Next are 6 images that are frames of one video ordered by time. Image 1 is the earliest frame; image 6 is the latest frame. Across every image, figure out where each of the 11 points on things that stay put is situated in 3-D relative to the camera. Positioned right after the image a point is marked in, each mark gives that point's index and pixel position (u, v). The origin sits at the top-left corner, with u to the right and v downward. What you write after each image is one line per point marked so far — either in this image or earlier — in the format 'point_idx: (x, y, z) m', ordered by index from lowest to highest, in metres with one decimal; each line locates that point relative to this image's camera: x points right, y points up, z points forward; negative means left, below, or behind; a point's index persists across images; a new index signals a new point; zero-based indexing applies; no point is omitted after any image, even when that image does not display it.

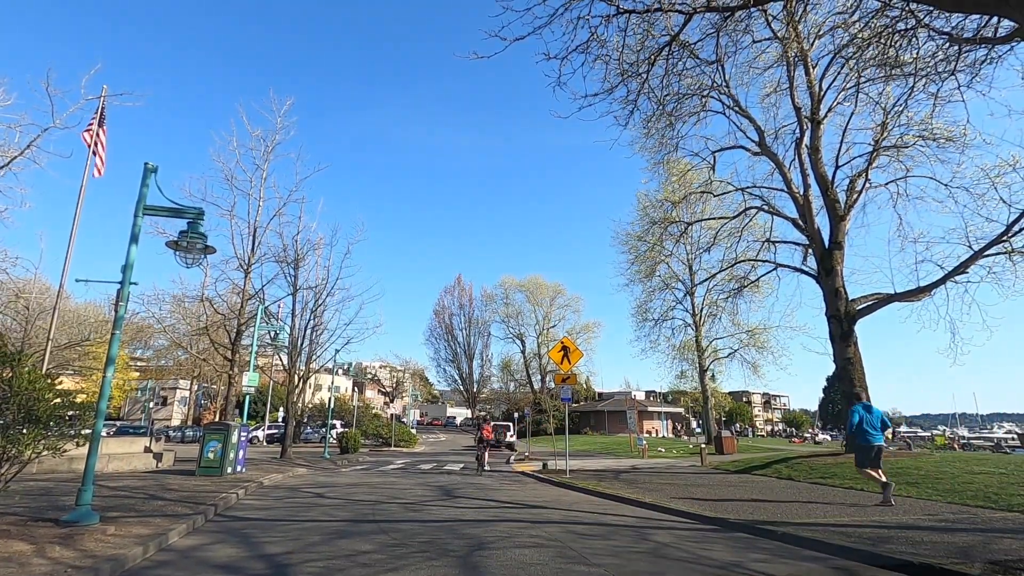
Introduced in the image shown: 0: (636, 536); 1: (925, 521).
0: (+1.8, -3.7, +8.0) m
1: (+7.2, -4.1, +9.3) m
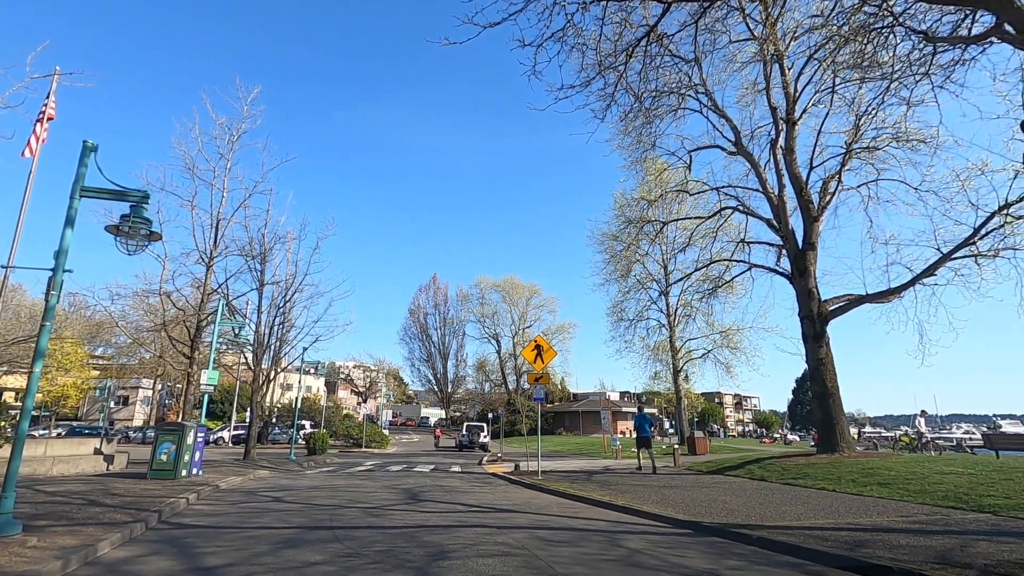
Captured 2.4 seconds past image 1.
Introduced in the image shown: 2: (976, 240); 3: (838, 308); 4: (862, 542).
0: (+1.3, -3.6, +7.6) m
1: (+6.7, -4.0, +9.2) m
2: (+15.8, +1.6, +18.2) m
3: (+12.0, -0.7, +19.7) m
4: (+5.0, -3.7, +7.7) m
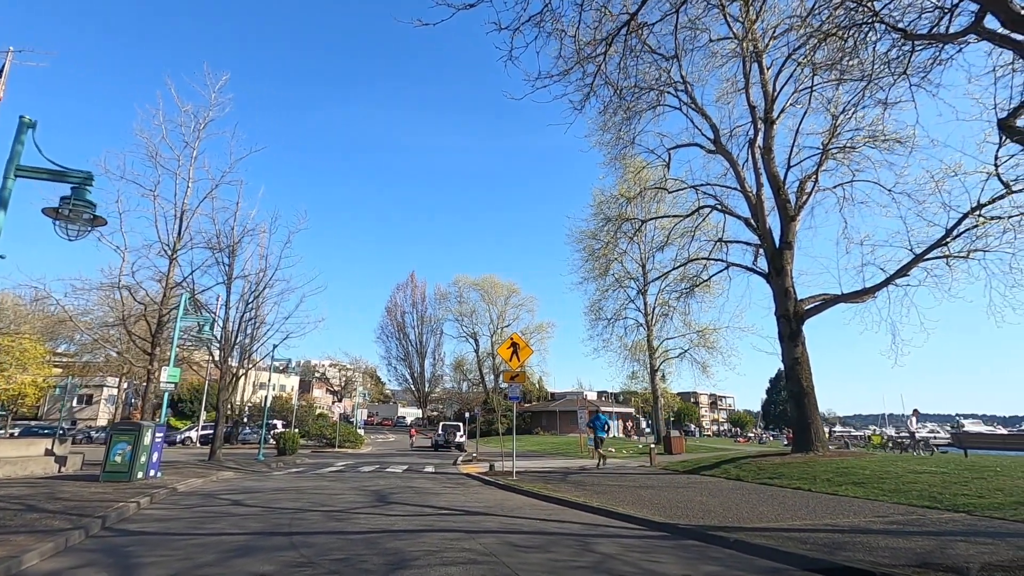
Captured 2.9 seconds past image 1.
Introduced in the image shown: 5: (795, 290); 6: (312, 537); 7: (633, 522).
0: (+0.9, -3.5, +7.2) m
1: (+6.2, -4.0, +9.0) m
2: (+15.0, +1.6, +18.4) m
3: (+11.1, -0.7, +19.7) m
4: (+4.6, -3.6, +7.5) m
5: (+10.1, -0.1, +19.1) m
6: (-3.0, -3.7, +8.0) m
7: (+2.2, -4.2, +9.6) m
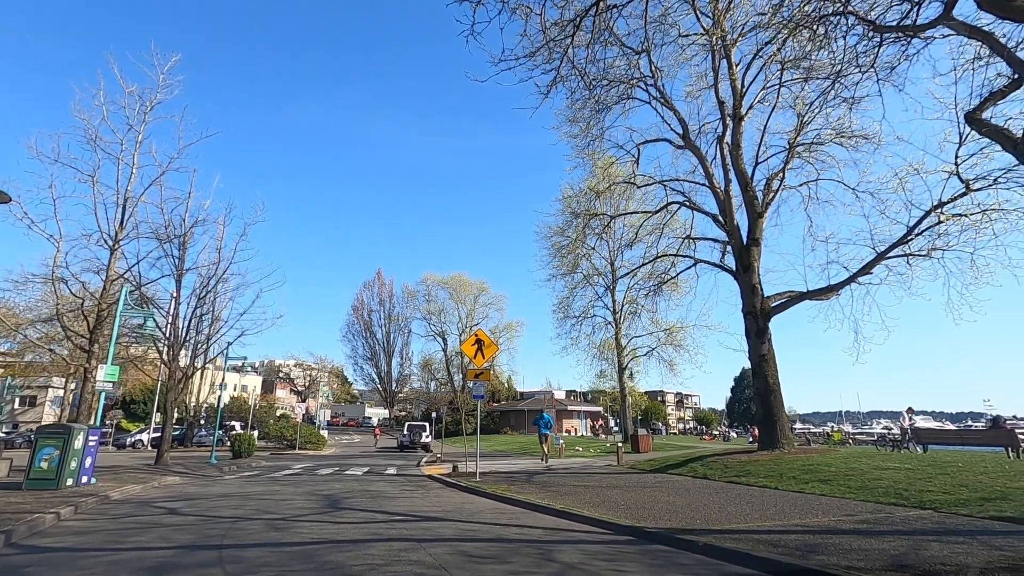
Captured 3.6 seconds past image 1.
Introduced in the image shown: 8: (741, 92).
0: (+0.3, -3.3, +6.7) m
1: (+5.5, -3.9, +8.8) m
2: (+13.8, +1.7, +18.6) m
3: (+9.9, -0.6, +19.7) m
4: (+4.0, -3.5, +7.1) m
5: (+8.9, 0.0, +19.0) m
6: (-3.6, -3.5, +7.2) m
7: (+1.5, -4.0, +9.1) m
8: (+8.5, +7.3, +20.0) m
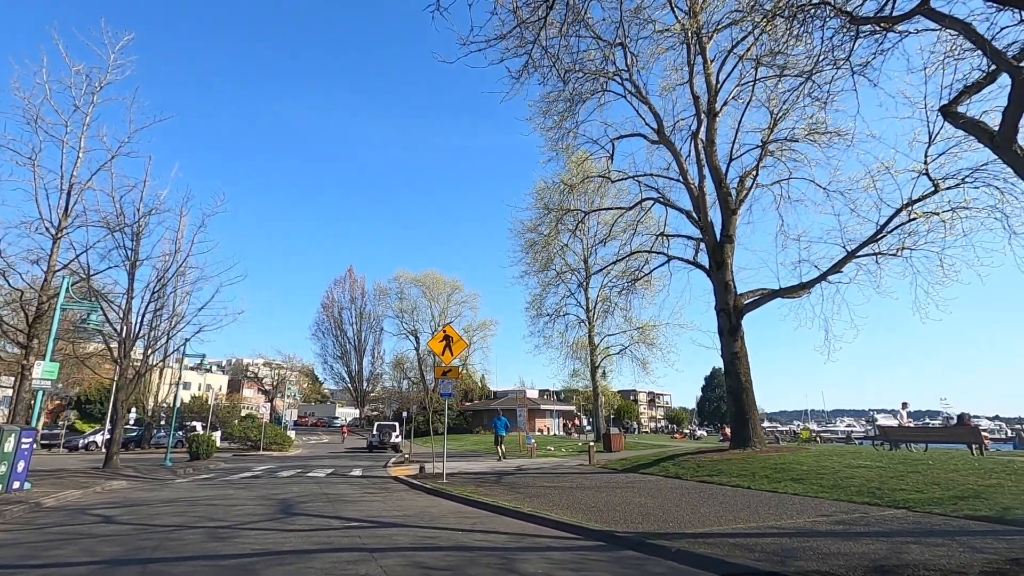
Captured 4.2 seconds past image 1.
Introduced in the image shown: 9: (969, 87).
0: (-0.1, -3.2, +6.1) m
1: (+4.9, -3.7, +8.5) m
2: (+12.8, +1.7, +18.7) m
3: (+8.8, -0.5, +19.6) m
4: (+3.5, -3.3, +6.8) m
5: (+7.8, +0.1, +18.9) m
6: (-4.1, -3.3, +6.5) m
7: (+0.9, -3.9, +8.6) m
8: (+7.5, +7.4, +19.8) m
9: (+8.8, +3.9, +10.3) m
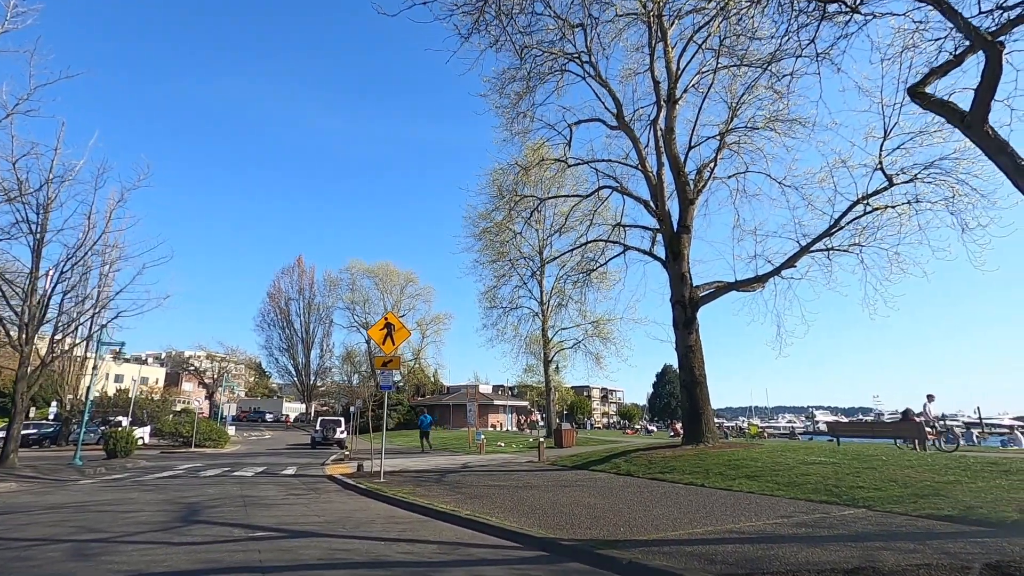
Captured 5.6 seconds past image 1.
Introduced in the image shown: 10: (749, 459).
0: (-0.9, -2.8, +5.1) m
1: (+4.0, -3.5, +7.8) m
2: (+11.2, +1.9, +18.6) m
3: (+7.0, -0.3, +19.2) m
4: (+2.7, -3.1, +6.0) m
5: (+6.1, +0.4, +18.4) m
6: (-4.8, -2.9, +5.1) m
7: (-0.1, -3.6, +7.6) m
8: (+5.9, +7.7, +19.2) m
9: (+7.8, +4.1, +9.9) m
10: (+6.3, -4.5, +14.1) m
